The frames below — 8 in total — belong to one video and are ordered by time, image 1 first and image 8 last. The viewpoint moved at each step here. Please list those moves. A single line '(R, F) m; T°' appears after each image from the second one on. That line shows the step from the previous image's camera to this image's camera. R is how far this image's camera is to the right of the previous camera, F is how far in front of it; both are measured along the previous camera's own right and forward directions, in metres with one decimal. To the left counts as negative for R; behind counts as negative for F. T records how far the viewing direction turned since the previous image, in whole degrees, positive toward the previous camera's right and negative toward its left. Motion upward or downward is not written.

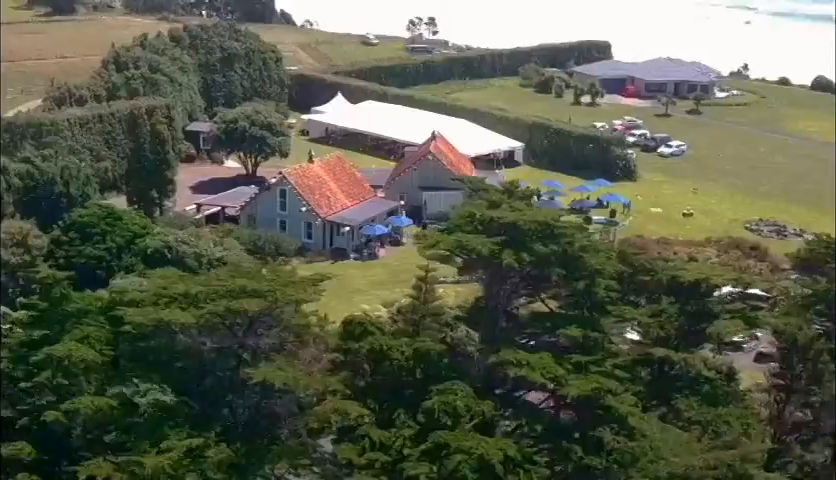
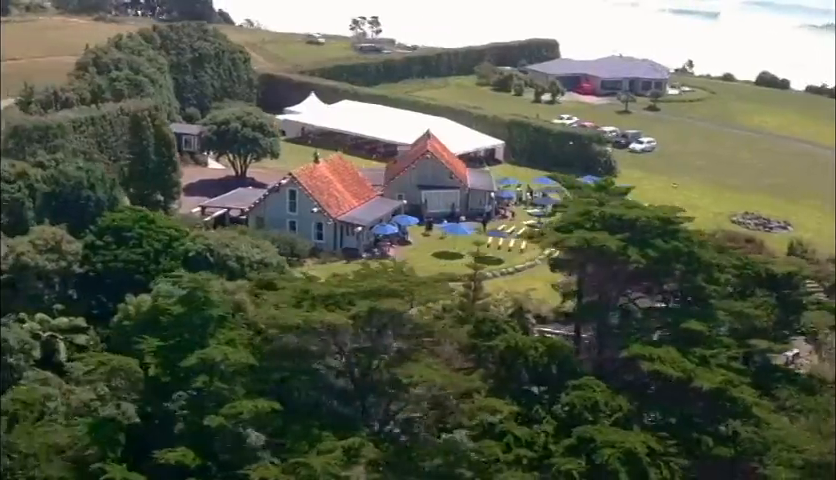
(-1.5, 0.0) m; +4°
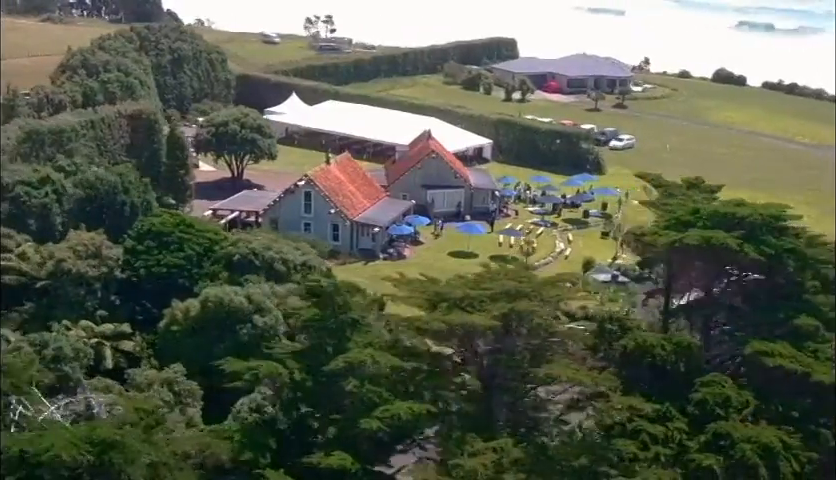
(-1.3, 0.0) m; +3°
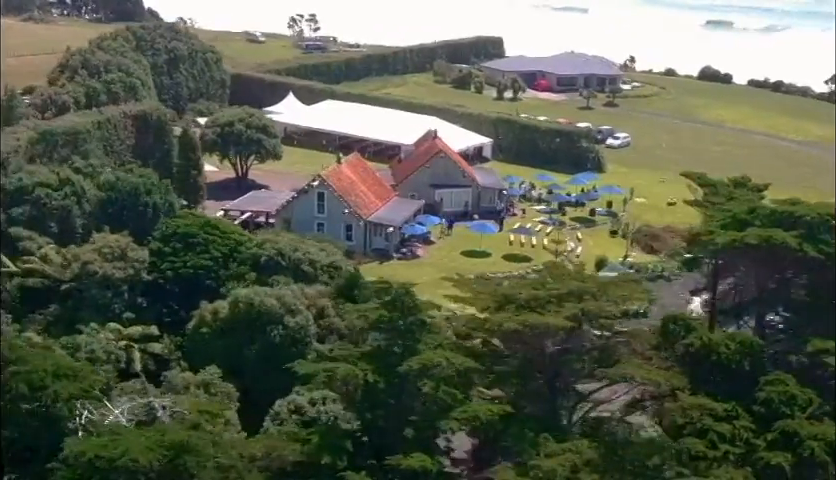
(-0.6, 0.0) m; +1°
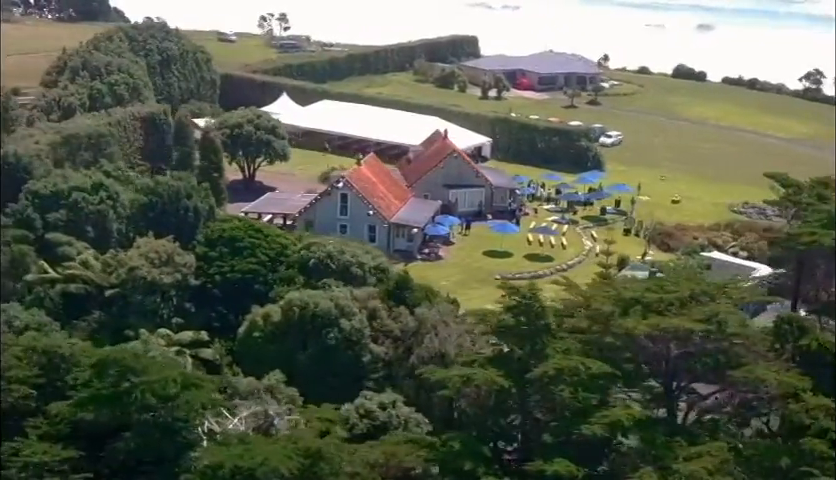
(-1.2, +0.1) m; +2°
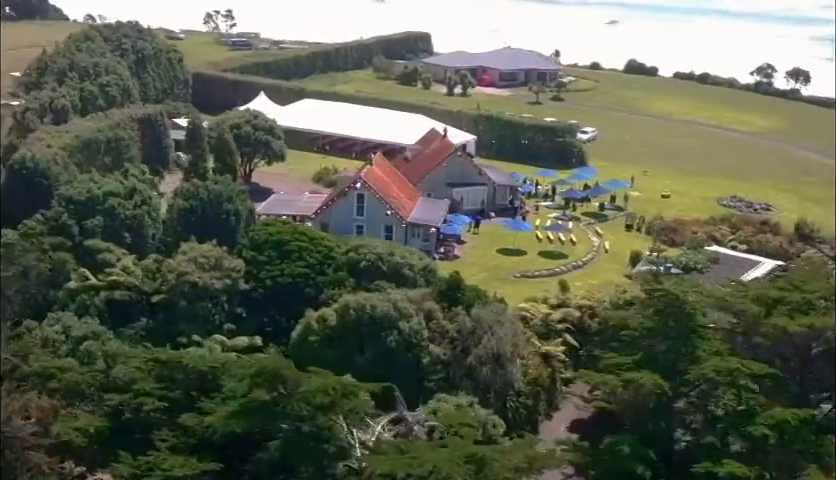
(-1.5, +0.1) m; +4°
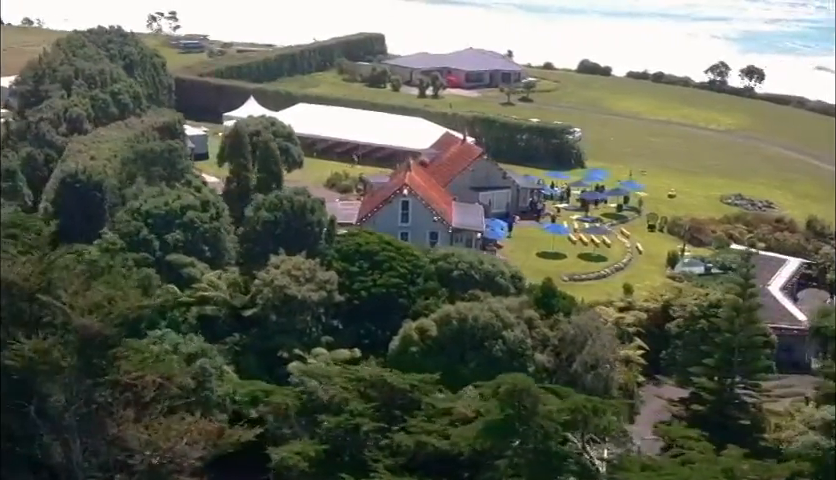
(-2.1, +0.1) m; +4°
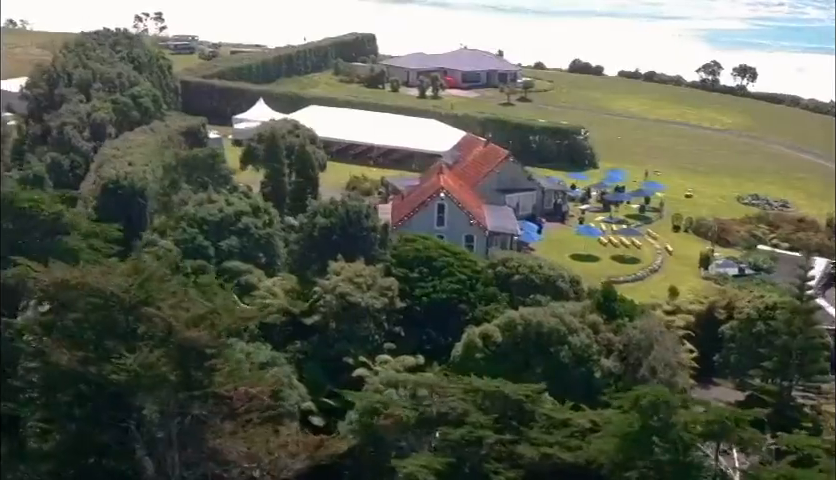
(-1.1, +0.1) m; +1°
